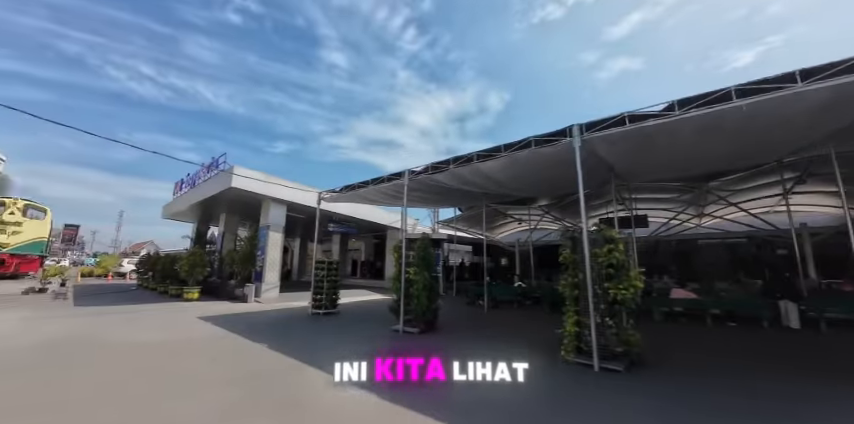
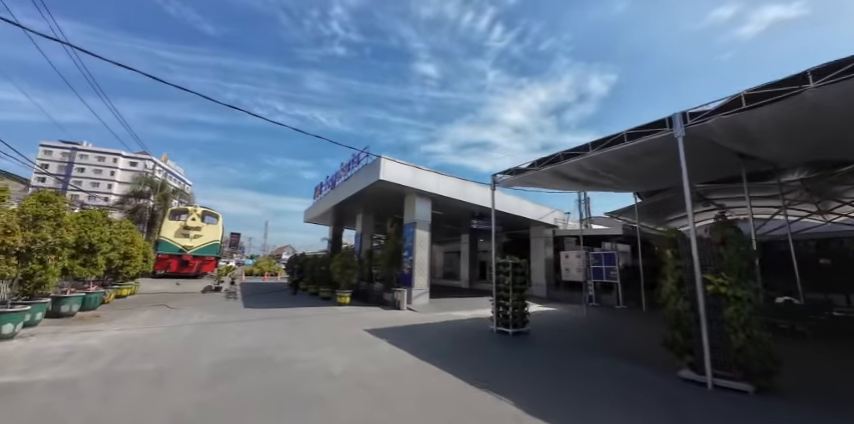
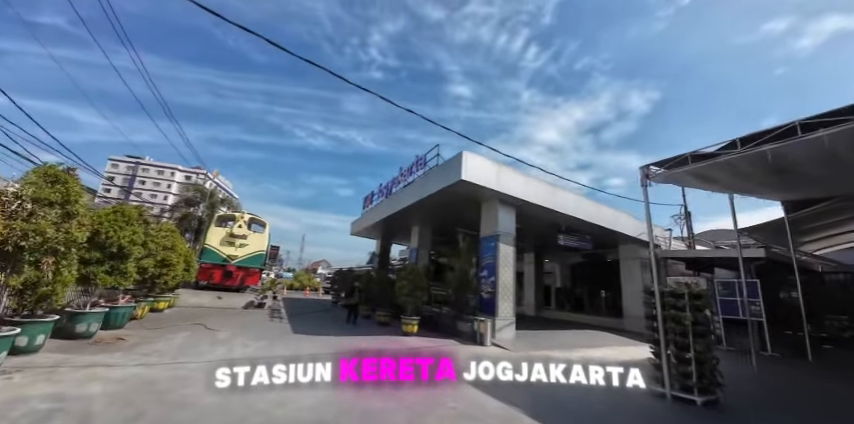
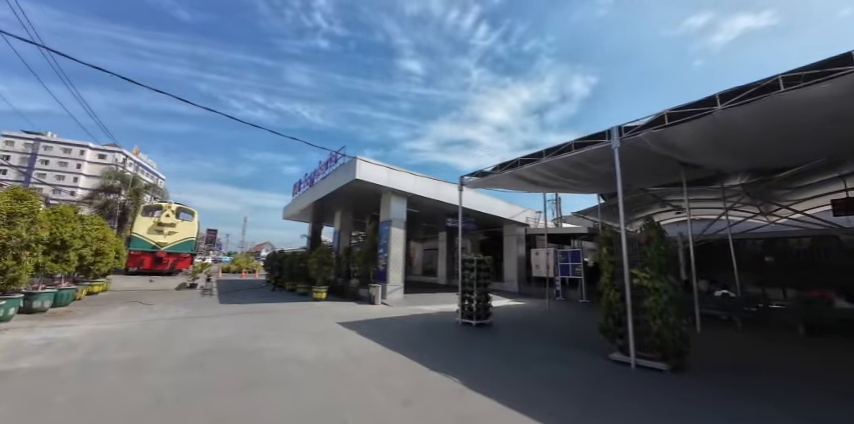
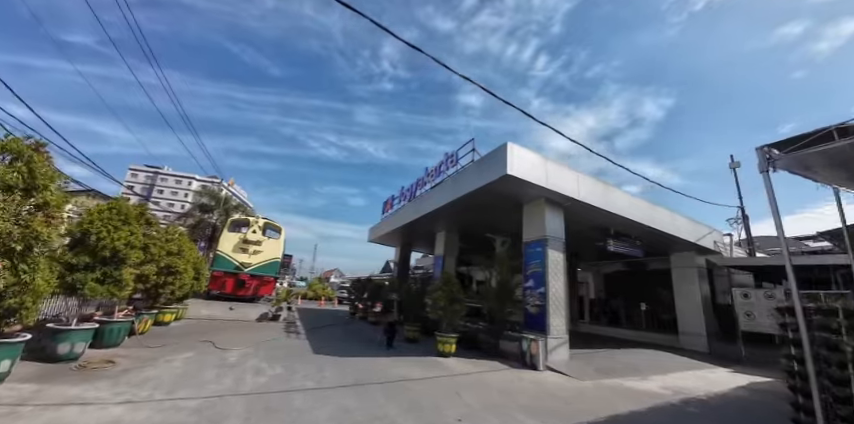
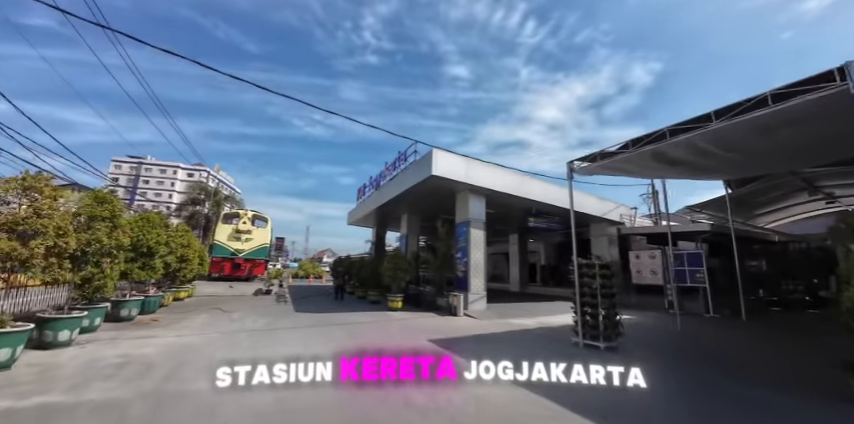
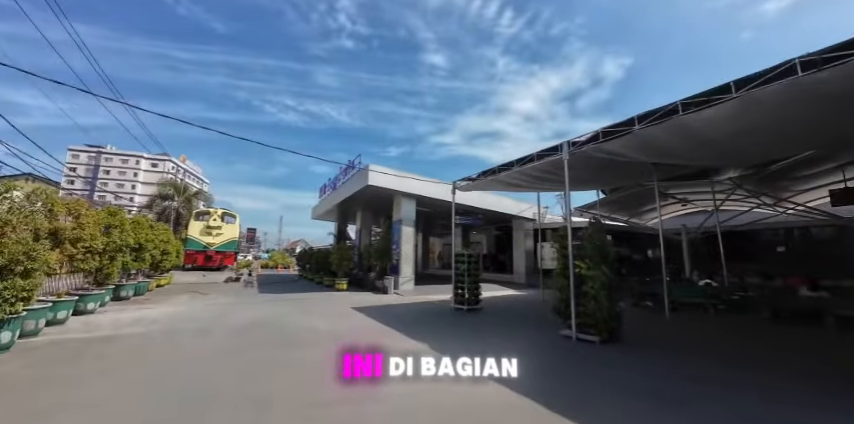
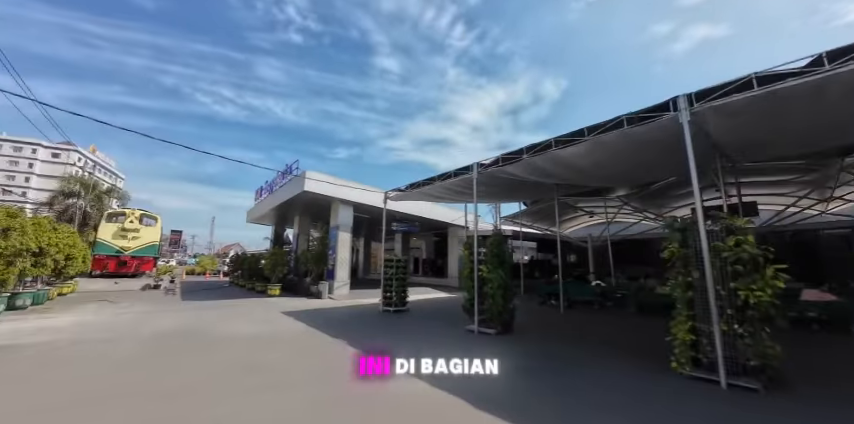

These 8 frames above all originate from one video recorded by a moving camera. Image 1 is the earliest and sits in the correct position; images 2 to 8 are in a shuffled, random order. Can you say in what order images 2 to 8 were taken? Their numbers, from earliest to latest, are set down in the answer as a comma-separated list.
8, 7, 4, 2, 6, 3, 5
